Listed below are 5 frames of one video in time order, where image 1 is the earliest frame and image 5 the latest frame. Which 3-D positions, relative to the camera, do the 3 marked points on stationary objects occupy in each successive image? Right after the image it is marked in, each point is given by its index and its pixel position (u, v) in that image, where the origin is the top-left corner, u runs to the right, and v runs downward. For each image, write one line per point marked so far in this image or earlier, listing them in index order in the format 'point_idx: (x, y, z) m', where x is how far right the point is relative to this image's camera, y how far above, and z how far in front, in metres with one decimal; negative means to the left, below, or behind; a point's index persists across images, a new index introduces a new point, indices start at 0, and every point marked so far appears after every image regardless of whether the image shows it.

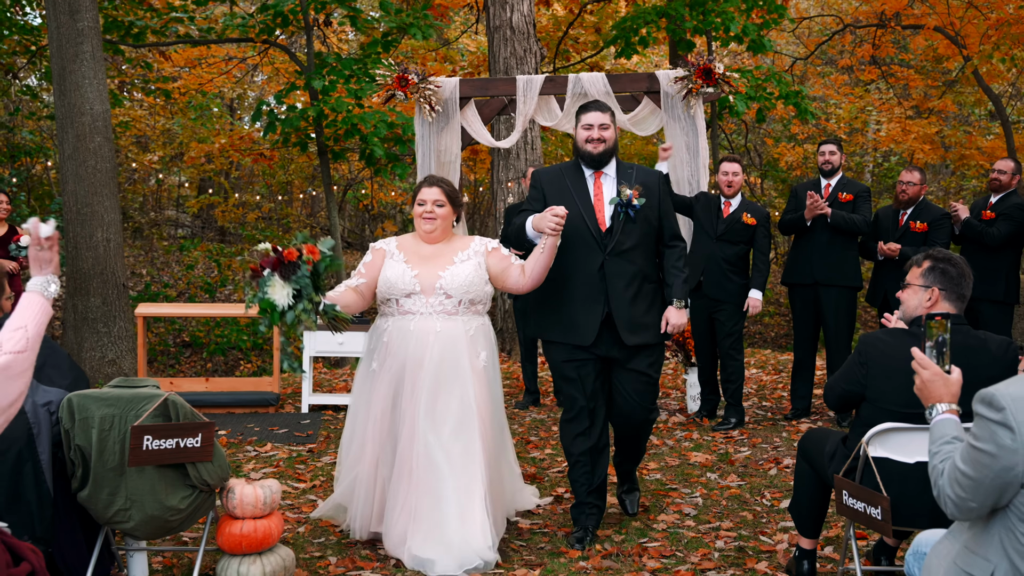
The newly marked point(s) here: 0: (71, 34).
0: (-2.5, +1.4, +6.7) m
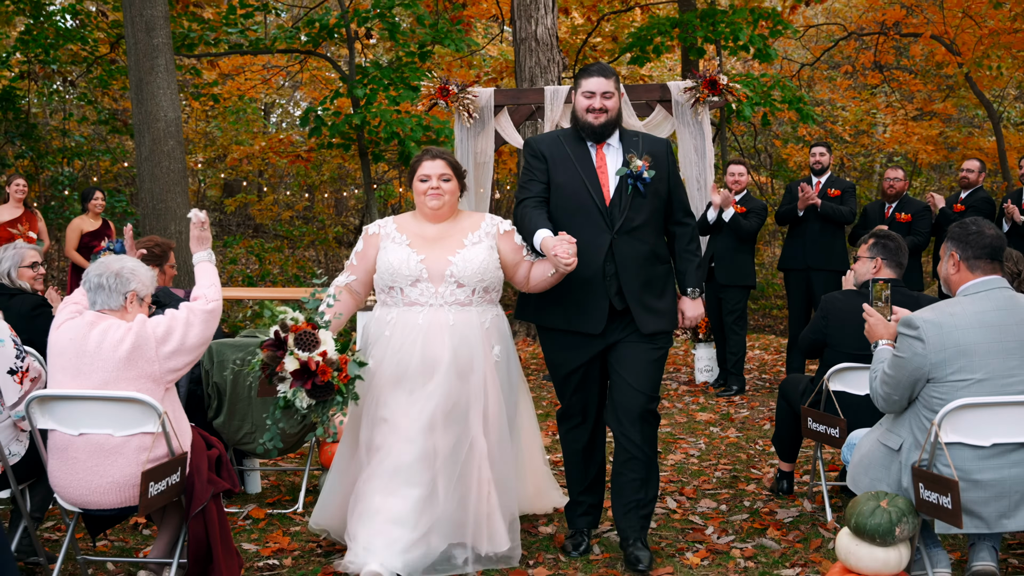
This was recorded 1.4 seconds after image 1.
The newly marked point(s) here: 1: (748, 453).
0: (-2.3, +1.5, +7.6) m
1: (+1.0, -0.7, +5.4) m
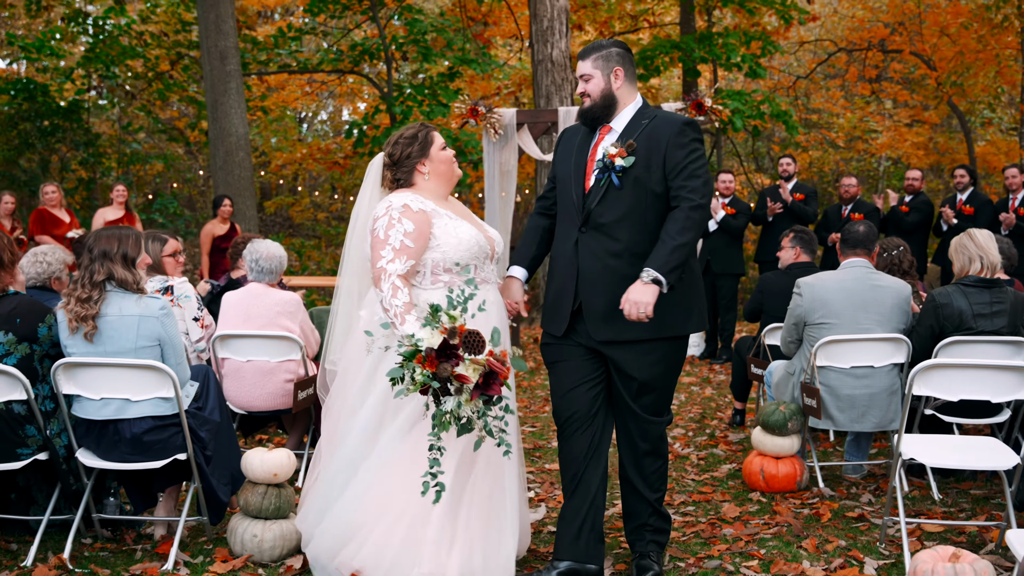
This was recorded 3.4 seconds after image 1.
0: (-2.2, +1.6, +9.2) m
1: (+1.2, -0.6, +6.9) m
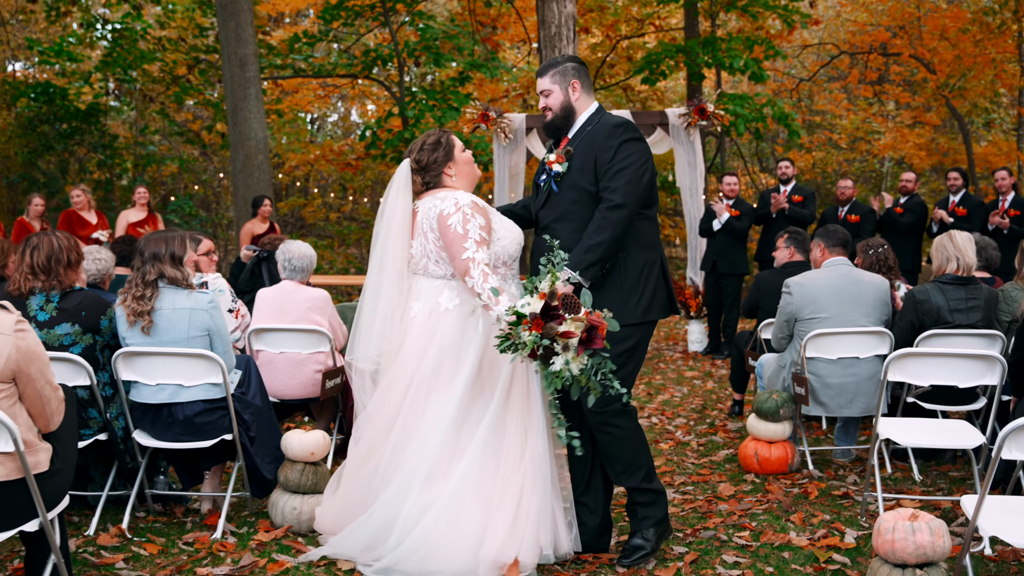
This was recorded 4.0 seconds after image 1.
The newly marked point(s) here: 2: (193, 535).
0: (-2.1, +1.6, +9.5) m
1: (+1.2, -0.6, +7.2) m
2: (-1.0, -0.8, +3.7) m
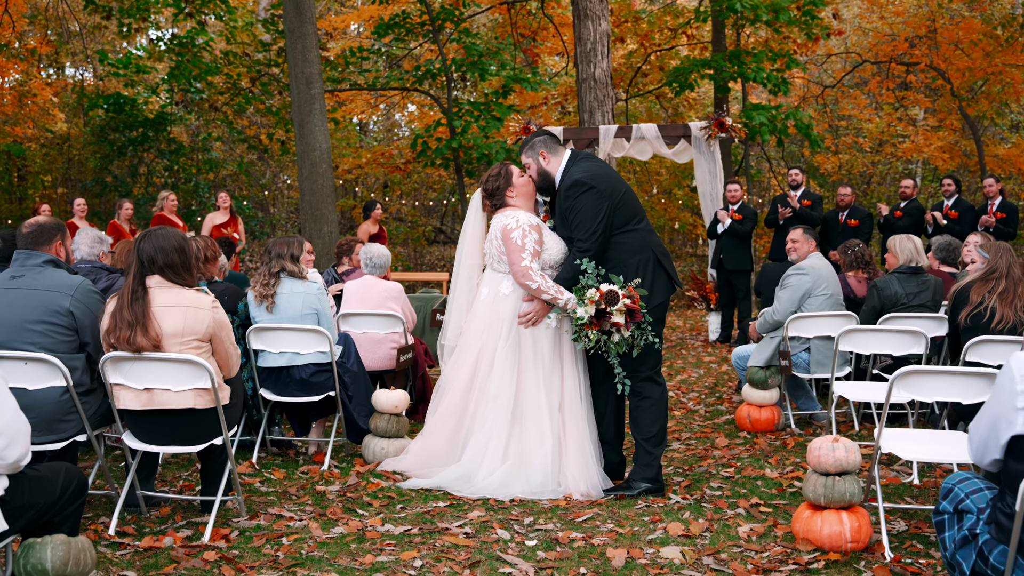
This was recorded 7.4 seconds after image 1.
0: (-1.8, +1.6, +10.7) m
1: (+1.5, -0.6, +8.3) m
2: (-0.8, -0.7, +4.9) m
